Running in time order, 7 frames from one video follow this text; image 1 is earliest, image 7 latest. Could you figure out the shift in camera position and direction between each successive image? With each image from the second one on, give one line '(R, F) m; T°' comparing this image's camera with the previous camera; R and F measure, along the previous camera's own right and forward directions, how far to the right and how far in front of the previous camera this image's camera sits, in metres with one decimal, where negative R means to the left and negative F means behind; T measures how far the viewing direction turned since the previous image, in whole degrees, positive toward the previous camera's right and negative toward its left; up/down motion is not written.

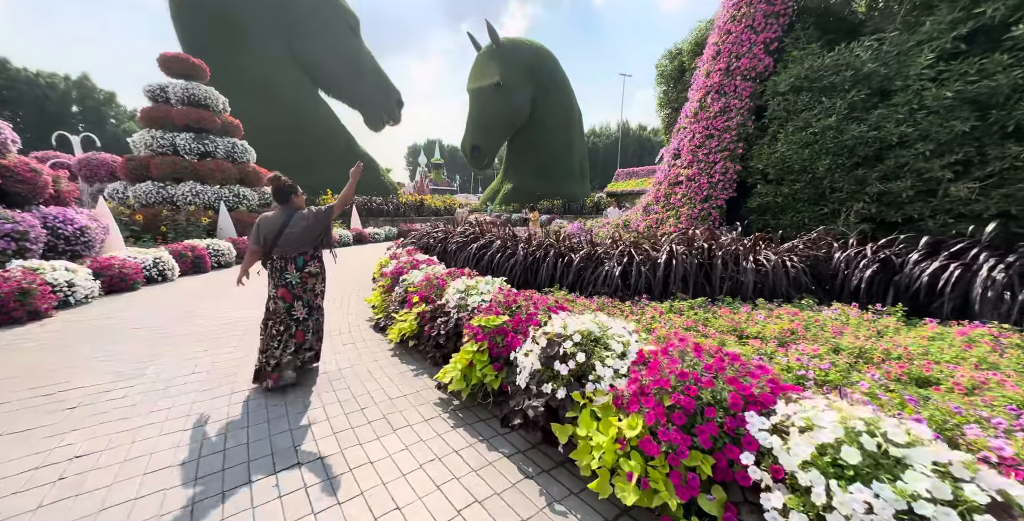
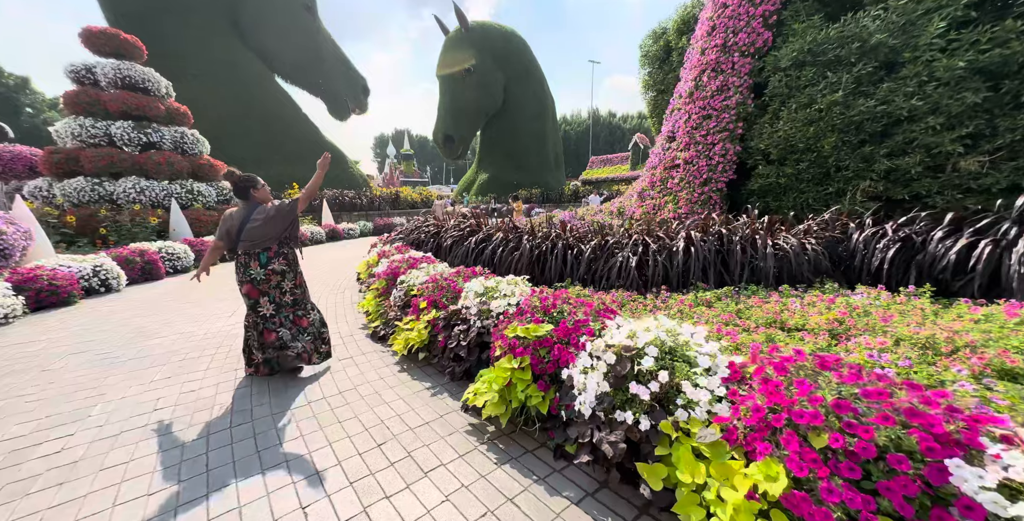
(-0.3, +0.3) m; +4°
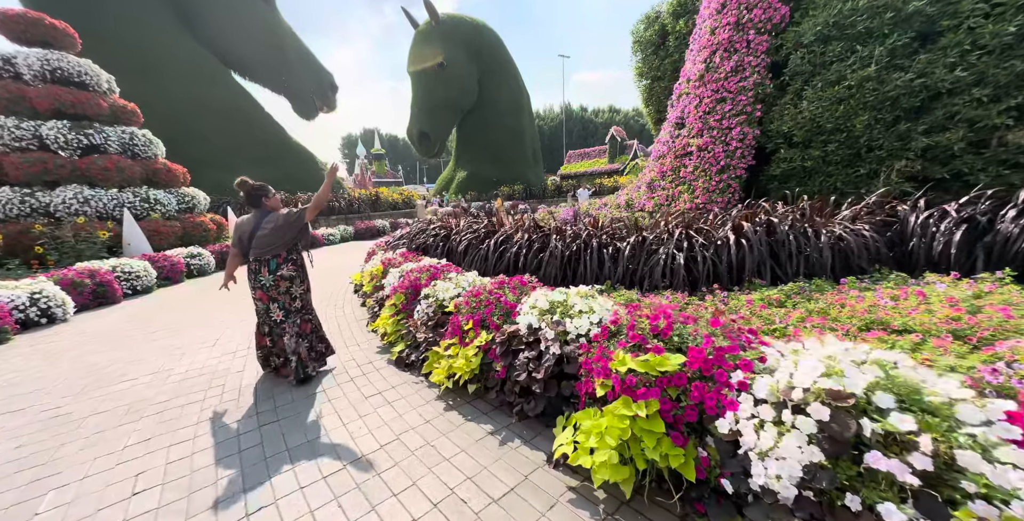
(-0.4, +0.4) m; +4°
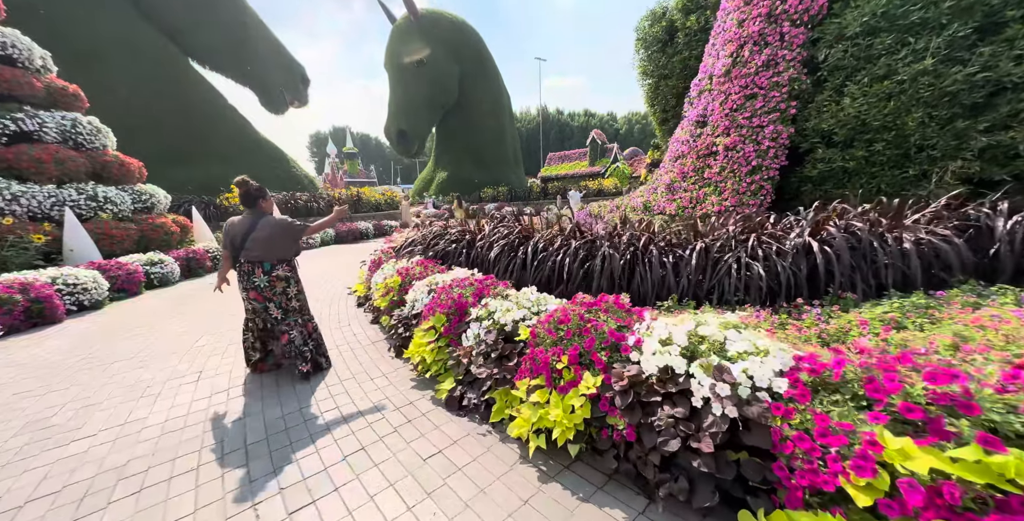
(-0.5, +0.5) m; +4°
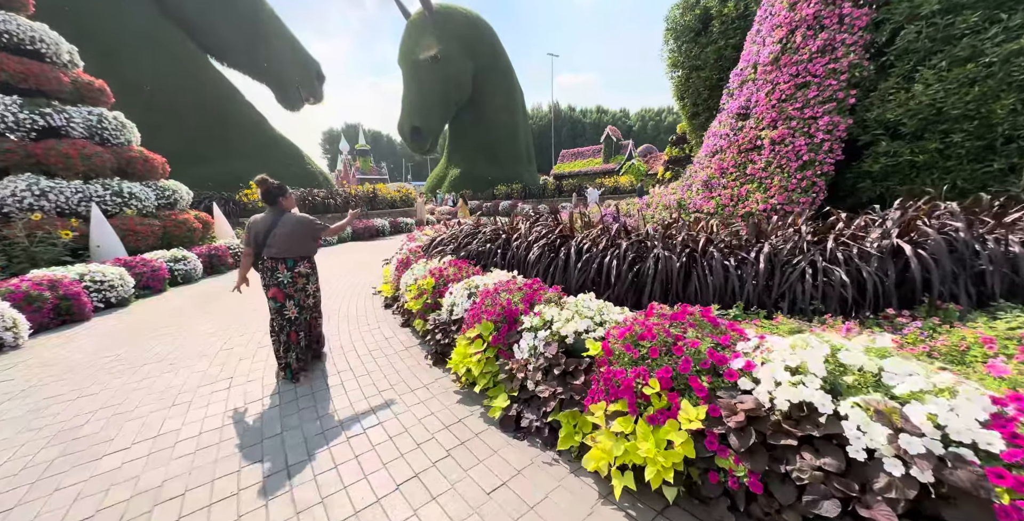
(-0.3, +0.2) m; -2°
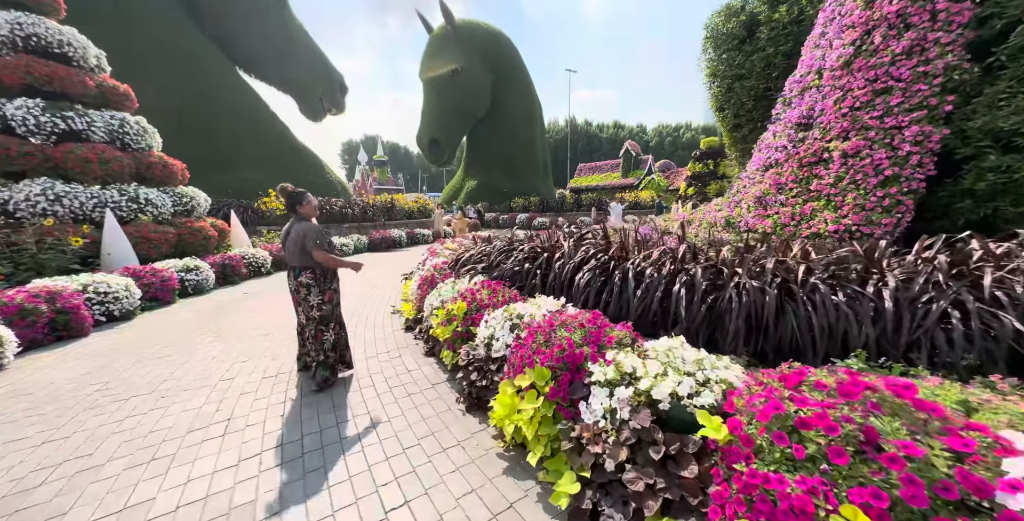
(-0.2, +0.4) m; -2°
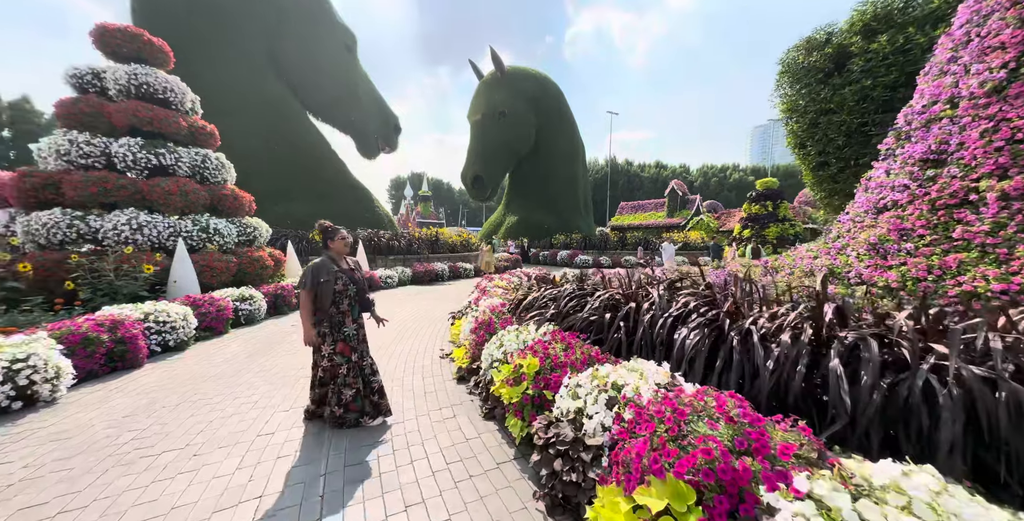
(-0.4, +0.4) m; -6°
